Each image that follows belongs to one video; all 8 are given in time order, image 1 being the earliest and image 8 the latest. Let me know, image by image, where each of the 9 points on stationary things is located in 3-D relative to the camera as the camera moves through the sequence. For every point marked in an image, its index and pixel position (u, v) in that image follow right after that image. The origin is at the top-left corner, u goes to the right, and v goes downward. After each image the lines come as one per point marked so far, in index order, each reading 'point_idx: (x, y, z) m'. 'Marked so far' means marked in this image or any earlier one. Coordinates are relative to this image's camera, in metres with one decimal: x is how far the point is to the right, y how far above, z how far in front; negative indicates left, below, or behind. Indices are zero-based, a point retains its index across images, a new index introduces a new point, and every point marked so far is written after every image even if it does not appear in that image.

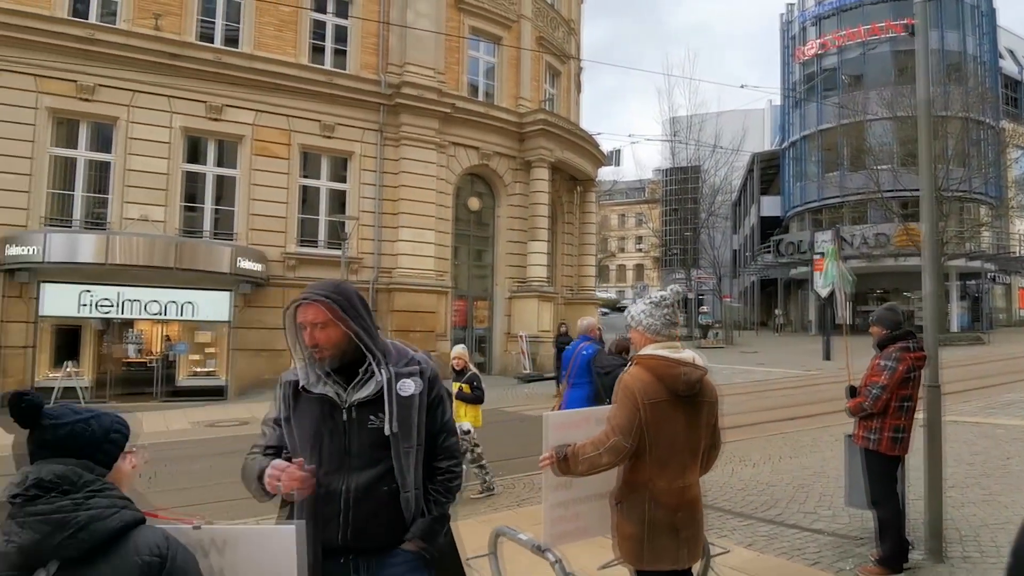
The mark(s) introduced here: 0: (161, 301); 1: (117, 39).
0: (-7.3, -0.3, +15.4) m
1: (-8.1, +5.1, +15.1) m
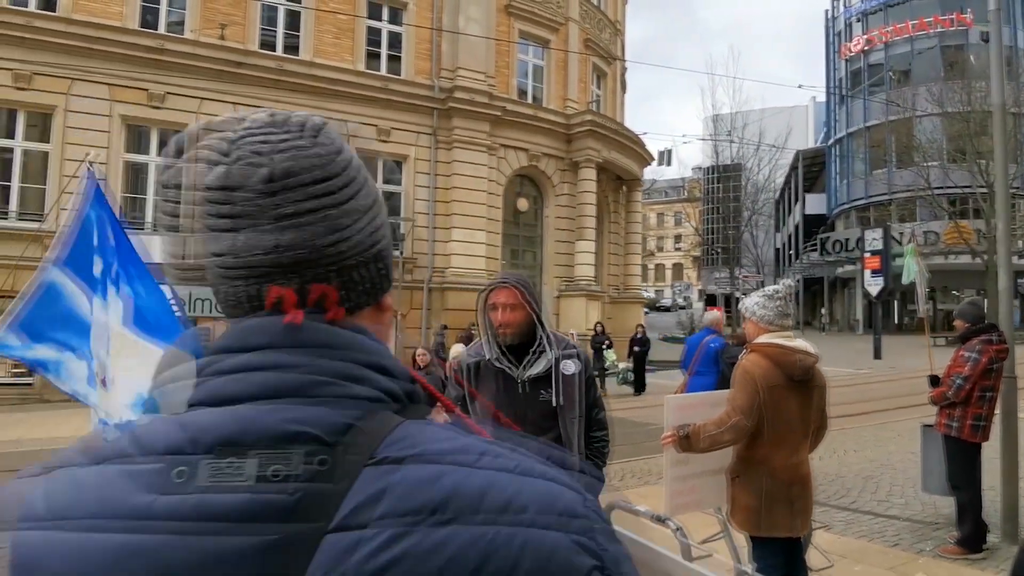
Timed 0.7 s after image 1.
0: (-6.2, -0.3, +16.1) m
1: (-7.0, +5.1, +15.7) m
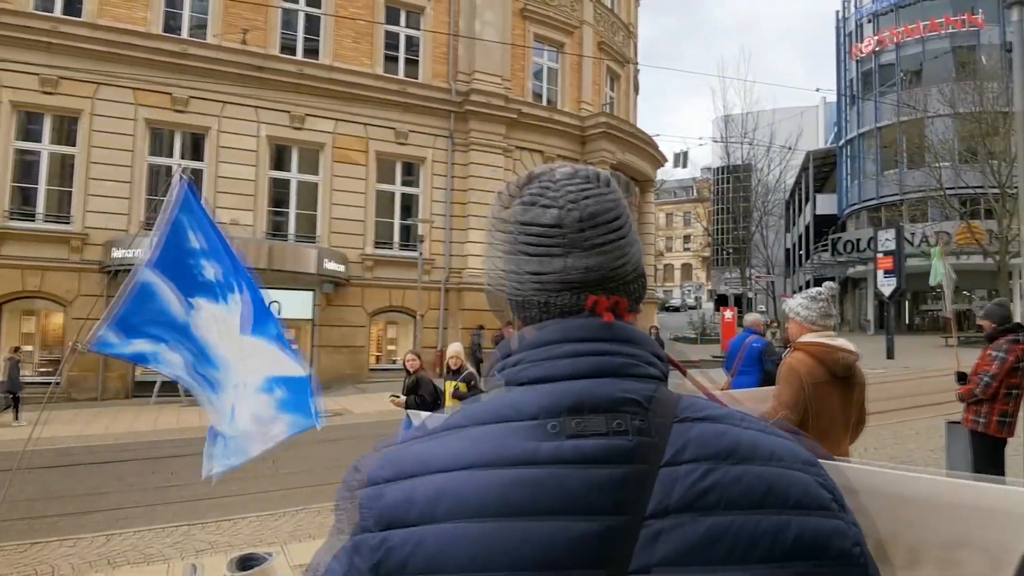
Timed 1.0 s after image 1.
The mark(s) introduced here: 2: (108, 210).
0: (-5.8, -0.3, +16.4) m
1: (-6.7, +5.1, +16.0) m
2: (-8.5, +1.6, +15.5) m
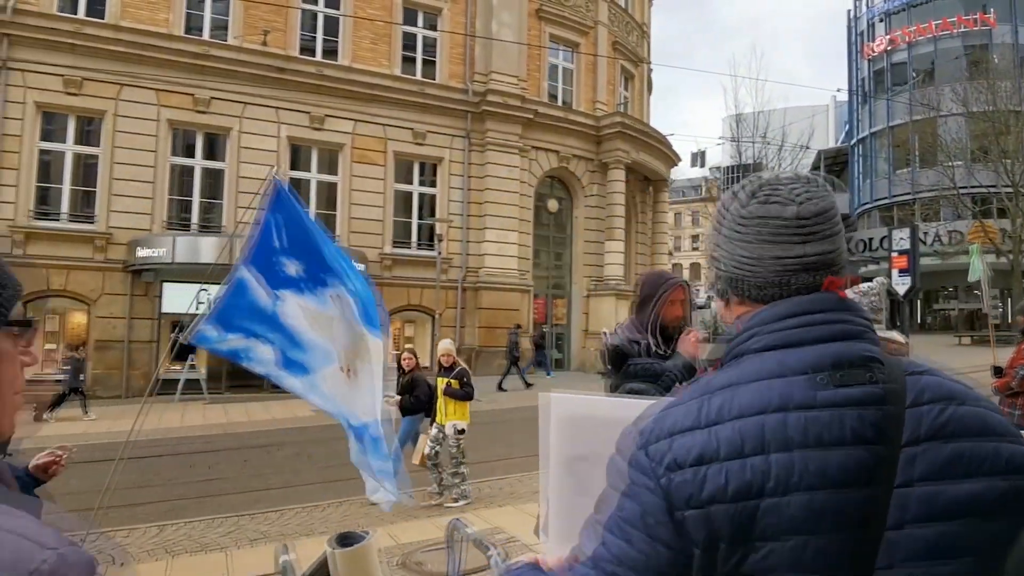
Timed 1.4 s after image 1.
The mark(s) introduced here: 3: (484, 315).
0: (-5.4, -0.3, +16.5) m
1: (-6.3, +5.2, +16.2) m
2: (-8.1, +1.7, +15.7) m
3: (-0.7, -0.7, +18.5) m
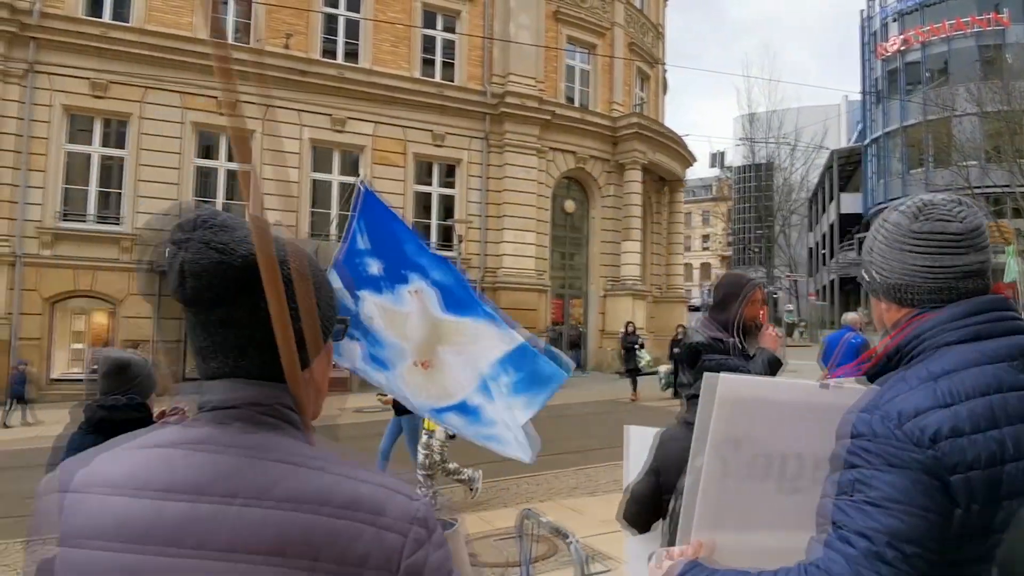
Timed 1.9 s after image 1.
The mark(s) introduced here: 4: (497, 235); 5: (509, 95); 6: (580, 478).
0: (-5.0, -0.3, +16.7) m
1: (-5.8, +5.2, +16.4) m
2: (-7.7, +1.7, +15.9) m
3: (-0.2, -0.7, +18.7) m
4: (-0.4, +1.4, +18.9) m
5: (-0.1, +4.9, +18.8) m
6: (+0.7, -2.0, +7.5) m
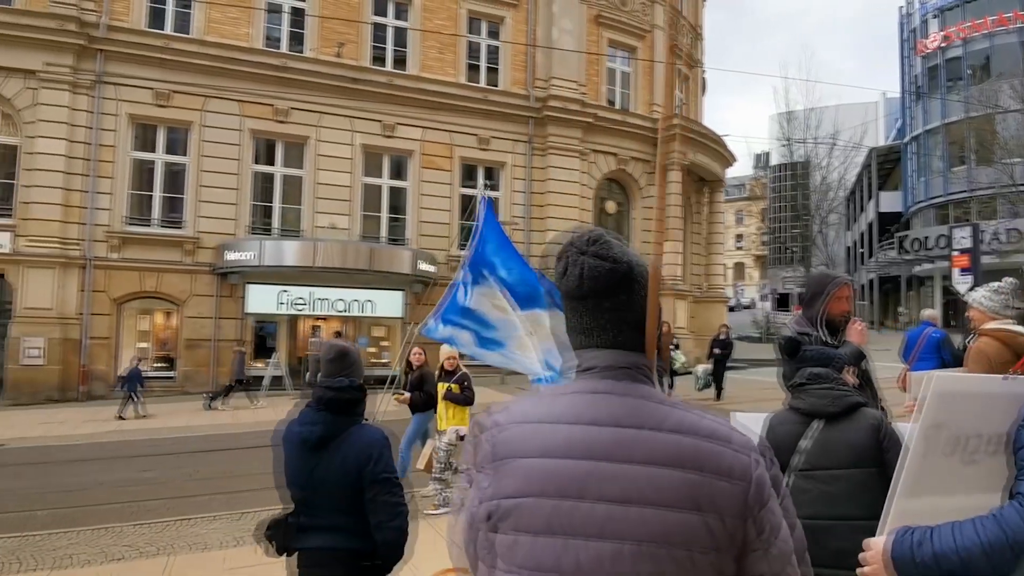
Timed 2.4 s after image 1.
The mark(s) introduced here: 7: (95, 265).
0: (-3.9, -0.3, +17.3) m
1: (-4.8, +5.1, +17.0) m
2: (-6.7, +1.6, +16.5) m
3: (+0.9, -0.7, +19.0) m
4: (+0.8, +1.3, +19.3) m
5: (+1.1, +4.9, +19.1) m
6: (+1.4, -2.0, +7.9) m
7: (-8.9, +0.5, +15.6) m
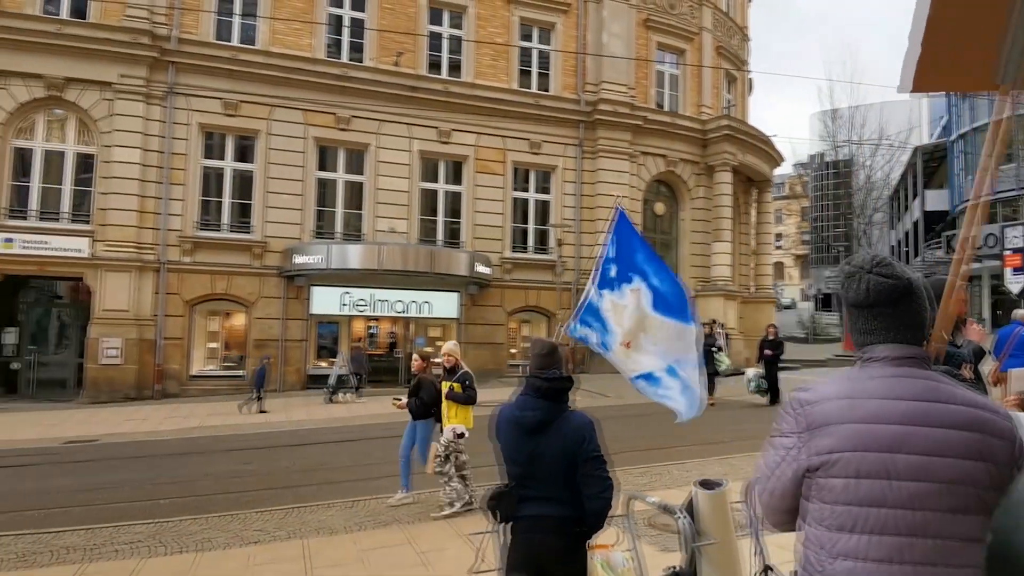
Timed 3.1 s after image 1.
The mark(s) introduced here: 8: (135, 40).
0: (-2.6, -0.3, +17.8) m
1: (-3.5, +5.1, +17.5) m
2: (-5.4, +1.6, +17.1) m
3: (+2.3, -0.7, +19.3) m
4: (+2.2, +1.3, +19.6) m
5: (+2.4, +4.9, +19.4) m
6: (+2.4, -2.0, +8.2) m
7: (-7.6, +0.4, +16.3) m
8: (-8.3, +5.5, +16.2) m
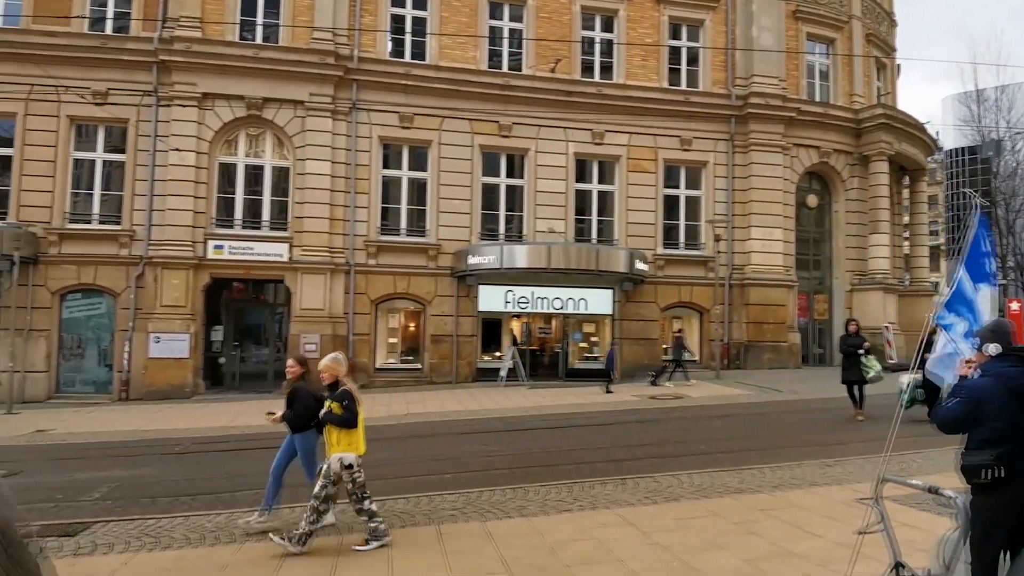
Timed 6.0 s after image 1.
0: (+1.4, -0.2, +18.5) m
1: (+0.4, +5.1, +18.3) m
2: (-1.5, +1.6, +18.2) m
3: (+6.4, -0.6, +19.4) m
4: (+6.3, +1.5, +19.7) m
5: (+6.5, +5.0, +19.5) m
6: (+5.2, -1.9, +8.3) m
7: (-3.8, +0.4, +17.6) m
8: (-4.5, +5.4, +17.6) m
